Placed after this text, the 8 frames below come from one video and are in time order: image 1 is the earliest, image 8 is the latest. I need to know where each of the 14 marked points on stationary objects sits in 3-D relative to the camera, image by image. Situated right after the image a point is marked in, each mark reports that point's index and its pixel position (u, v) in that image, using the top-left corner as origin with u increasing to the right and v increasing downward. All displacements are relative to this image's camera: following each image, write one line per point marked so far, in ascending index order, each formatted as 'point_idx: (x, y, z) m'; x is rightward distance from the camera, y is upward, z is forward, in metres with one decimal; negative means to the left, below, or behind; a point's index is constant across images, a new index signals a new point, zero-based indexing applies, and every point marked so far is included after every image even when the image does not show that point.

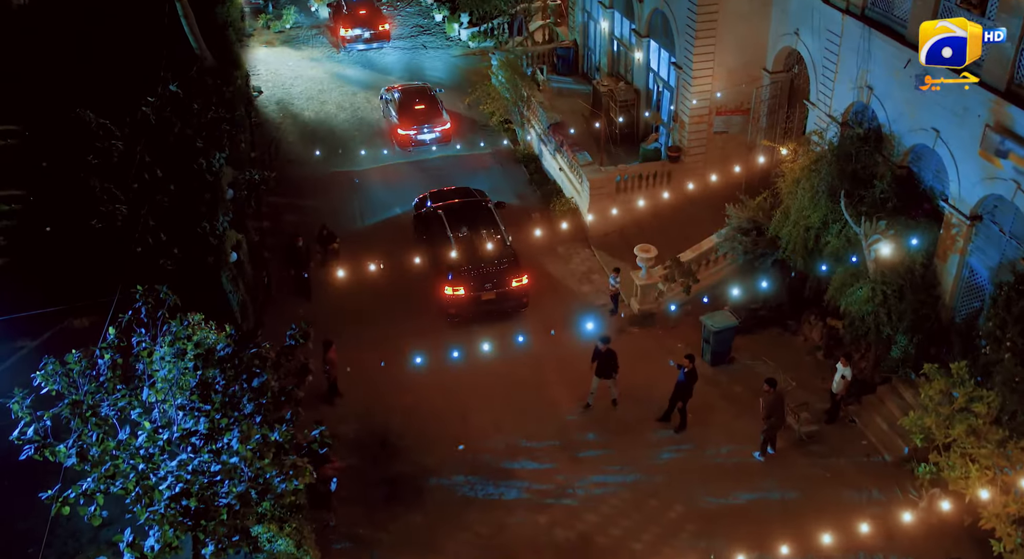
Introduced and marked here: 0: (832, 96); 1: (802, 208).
0: (+6.2, +3.5, +15.3) m
1: (+5.1, +1.3, +14.0) m
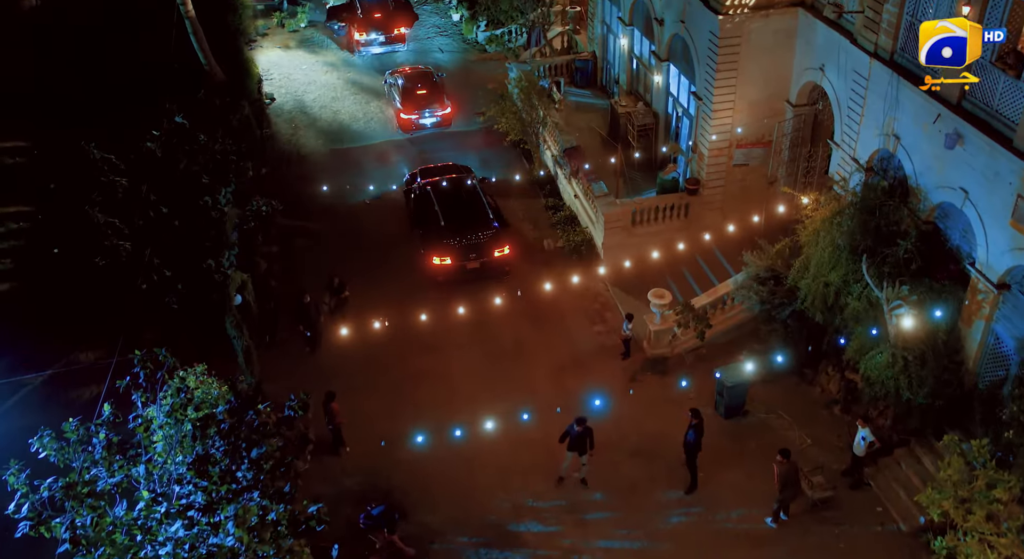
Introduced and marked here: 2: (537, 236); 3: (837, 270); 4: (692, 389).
0: (+6.4, +2.5, +14.7) m
1: (+5.2, +0.3, +13.5) m
2: (+0.6, +1.0, +19.1) m
3: (+5.4, +0.2, +13.3) m
4: (+3.4, -2.0, +14.9) m
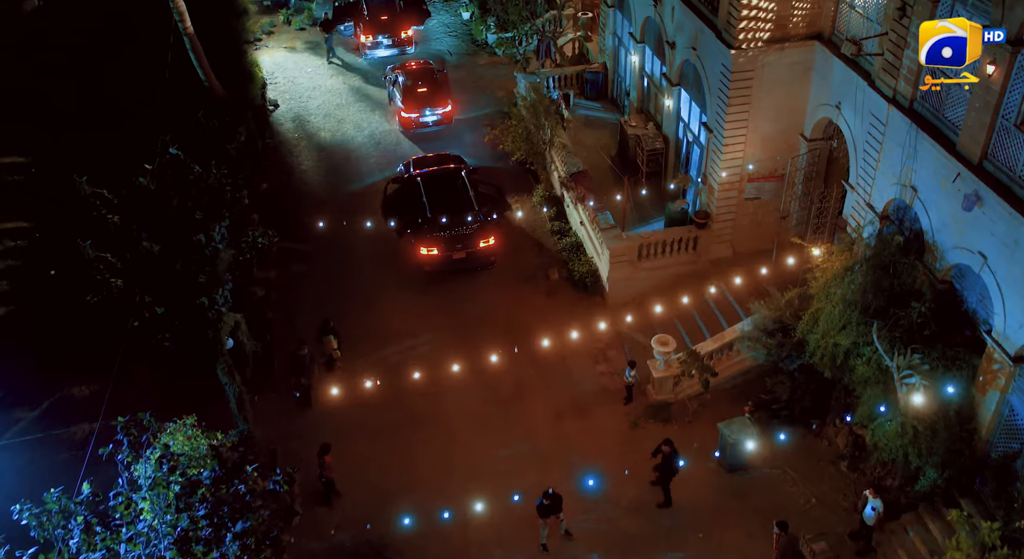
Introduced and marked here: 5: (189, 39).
0: (+6.4, +1.6, +14.1) m
1: (+5.2, -0.6, +13.0) m
2: (+0.7, +0.4, +18.6) m
3: (+5.4, -0.8, +12.8) m
4: (+3.3, -2.9, +14.5) m
5: (-7.8, +5.8, +19.4) m
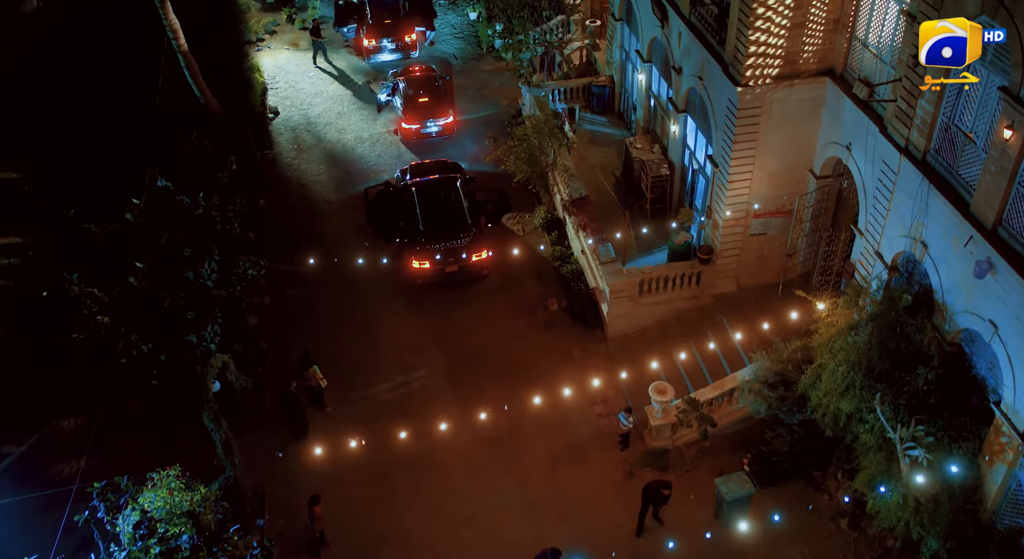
0: (+6.3, +0.7, +13.6) m
1: (+5.0, -1.6, +12.5) m
2: (+0.7, -0.3, +18.2) m
3: (+5.2, -1.7, +12.3) m
4: (+3.2, -3.7, +14.2) m
5: (-7.8, +5.3, +18.9) m
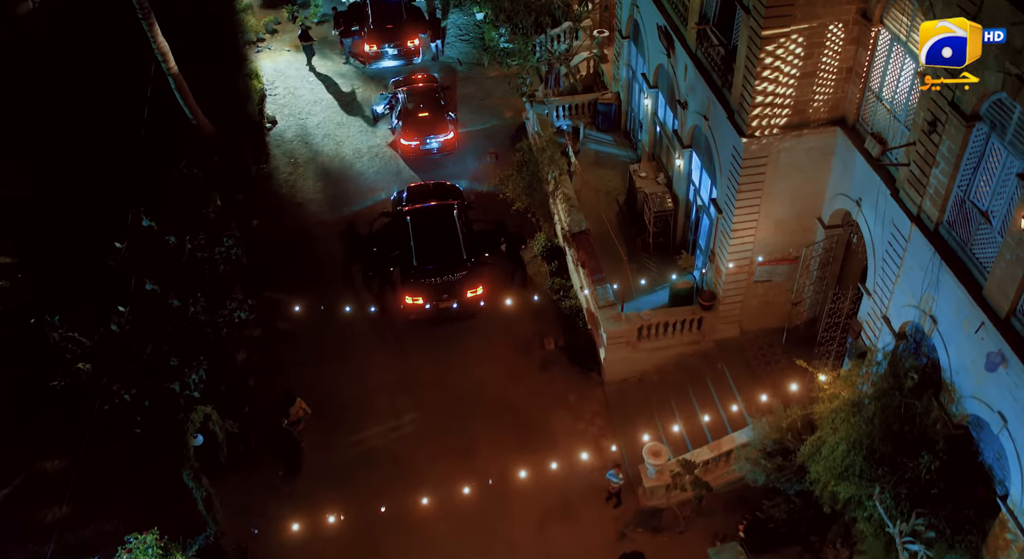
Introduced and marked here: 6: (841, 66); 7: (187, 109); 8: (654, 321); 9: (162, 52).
0: (+6.1, -0.3, +12.9) m
1: (+4.8, -2.7, +12.0) m
2: (+0.6, -1.1, +17.7) m
3: (+5.0, -2.8, +11.8) m
4: (+2.9, -4.7, +13.8) m
5: (-7.8, +4.6, +18.4) m
6: (+5.4, +3.5, +13.1) m
7: (-7.8, +4.1, +19.2) m
8: (+2.8, -0.8, +15.8) m
9: (-7.9, +5.1, +18.0) m
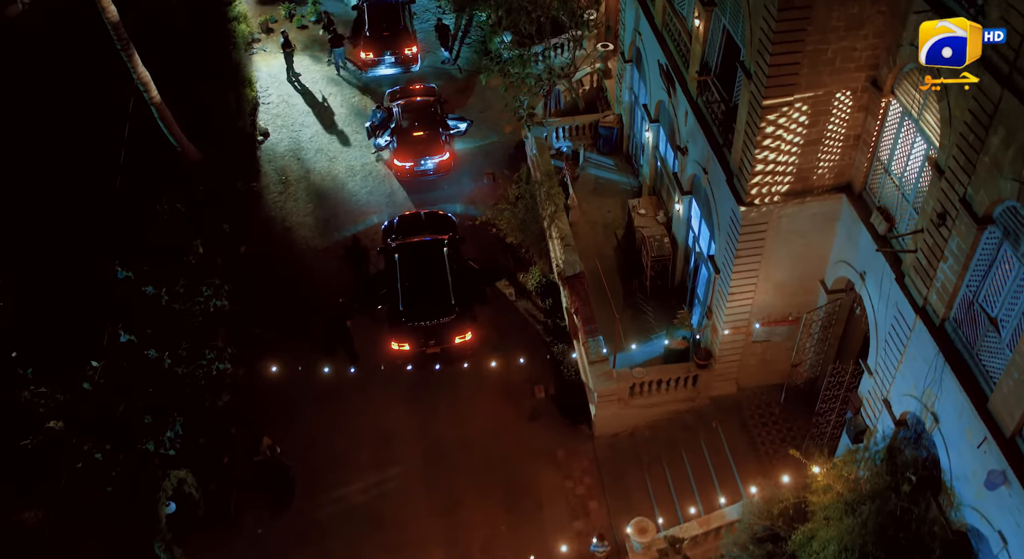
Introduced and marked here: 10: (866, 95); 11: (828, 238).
0: (+5.8, -1.6, +12.2) m
1: (+4.5, -4.0, +11.5) m
2: (+0.3, -2.1, +17.1) m
3: (+4.6, -4.1, +11.3) m
4: (+2.6, -5.9, +13.4) m
5: (-7.9, +3.8, +17.7) m
6: (+5.2, +2.2, +12.3) m
7: (-7.9, +3.3, +18.5) m
8: (+2.6, -1.9, +15.2) m
9: (-8.0, +4.3, +17.3) m
10: (+5.3, +2.8, +11.9) m
11: (+5.3, +0.7, +13.5) m
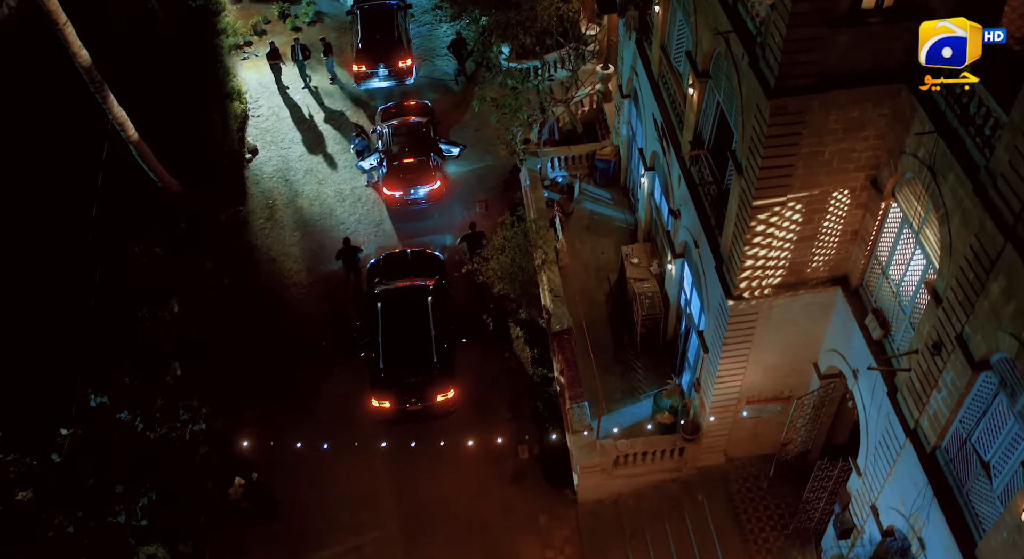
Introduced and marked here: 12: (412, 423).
0: (+5.4, -3.2, +11.7) m
1: (+4.0, -5.5, +11.1) m
2: (0.0, -3.2, +16.7) m
3: (+4.1, -5.7, +10.9) m
4: (+2.1, -7.3, +13.2) m
5: (-8.2, +2.8, +17.1) m
6: (+4.8, +0.7, +11.5) m
7: (-8.1, +2.4, +17.9) m
8: (+2.2, -3.2, +14.7) m
9: (-8.3, +3.3, +16.7) m
10: (+4.9, +1.2, +11.1) m
11: (+5.0, -0.8, +12.8) m
12: (-2.1, -3.0, +16.7) m
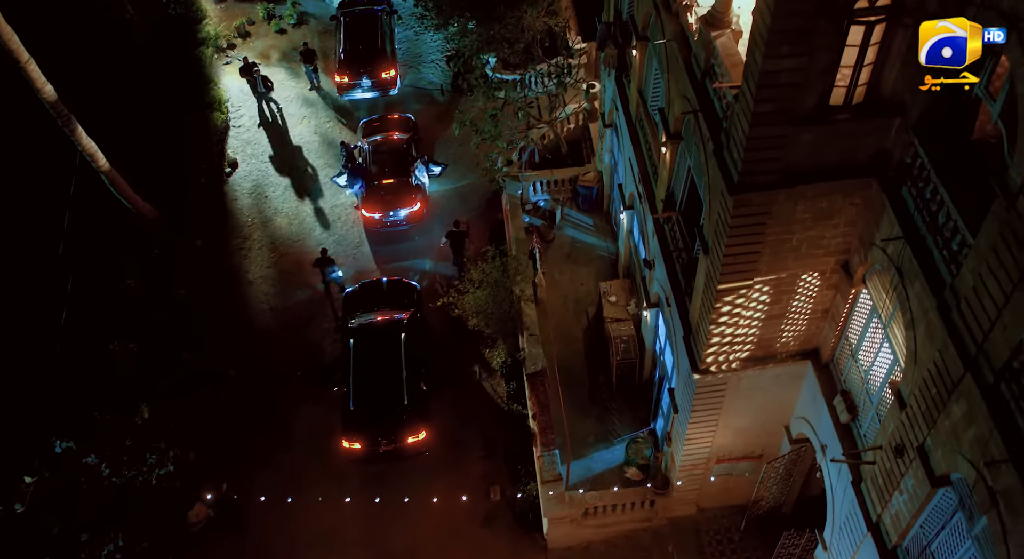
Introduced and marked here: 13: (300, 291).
0: (+4.8, -4.3, +11.5) m
1: (+3.4, -6.6, +11.0) m
2: (-0.6, -4.1, +16.6) m
3: (+3.5, -6.8, +10.8) m
4: (+1.5, -8.3, +13.2) m
5: (-8.7, +2.1, +16.7) m
6: (+4.2, -0.4, +11.2) m
7: (-8.6, +1.7, +17.6) m
8: (+1.6, -4.2, +14.6) m
9: (-8.8, +2.6, +16.3) m
10: (+4.3, +0.1, +10.7) m
11: (+4.4, -1.8, +12.5) m
12: (-2.7, -3.8, +16.6) m
13: (-5.2, -0.3, +19.6) m
